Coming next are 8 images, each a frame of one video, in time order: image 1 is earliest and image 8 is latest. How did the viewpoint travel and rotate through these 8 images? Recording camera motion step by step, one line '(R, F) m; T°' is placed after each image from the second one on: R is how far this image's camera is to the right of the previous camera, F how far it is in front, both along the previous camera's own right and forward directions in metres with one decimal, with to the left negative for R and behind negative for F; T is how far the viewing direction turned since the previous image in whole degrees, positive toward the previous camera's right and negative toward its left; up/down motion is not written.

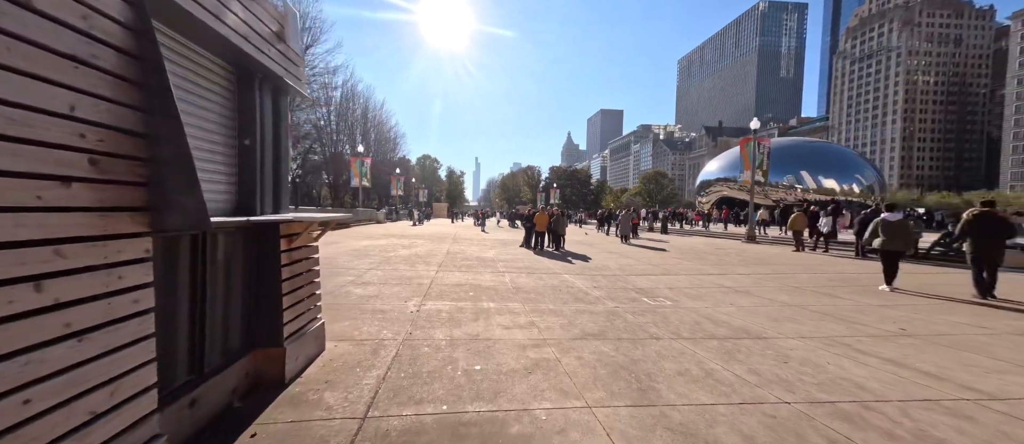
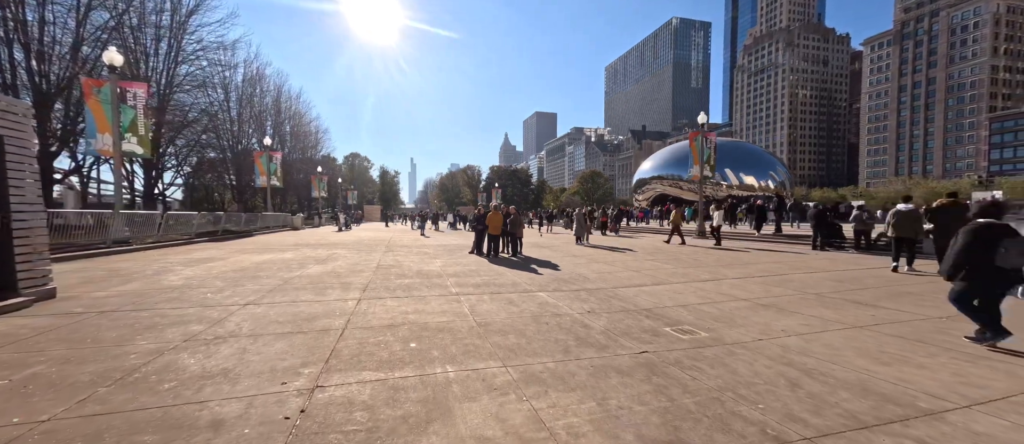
(-0.3, +2.3) m; +9°
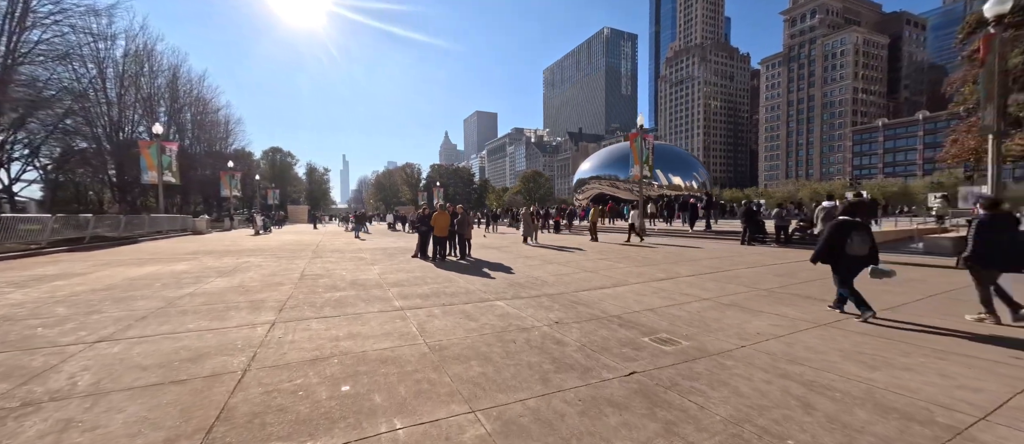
(-0.2, +0.8) m; +9°
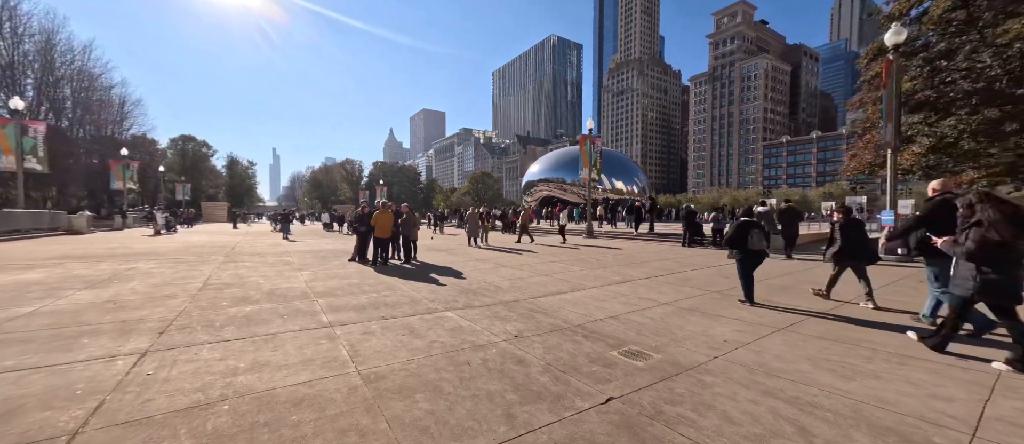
(-0.1, +0.6) m; +8°
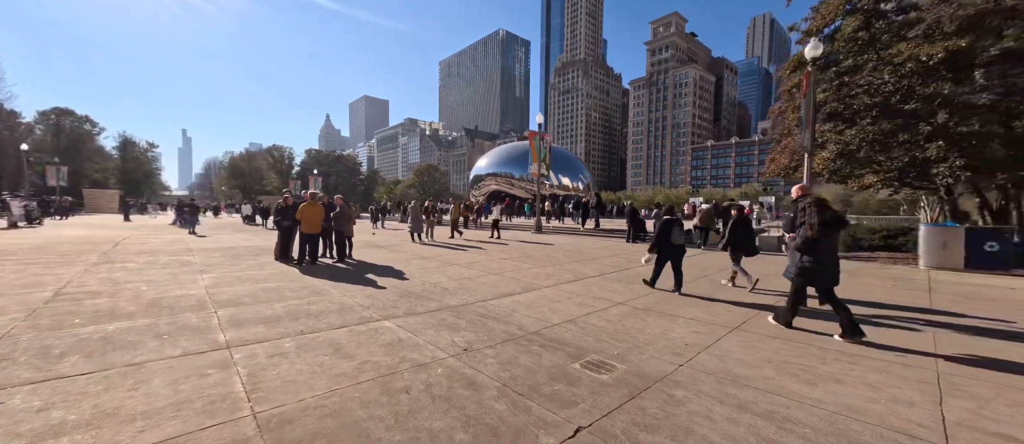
(0.0, +0.5) m; +8°
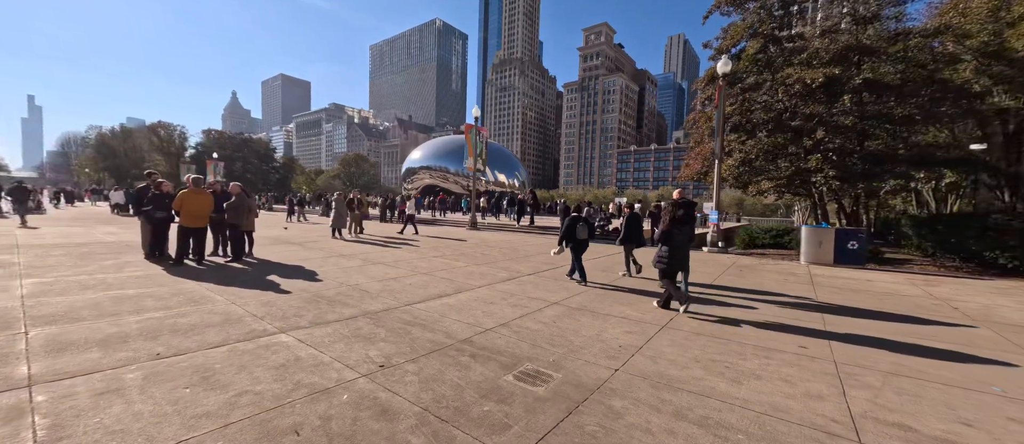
(+0.1, +0.4) m; +10°
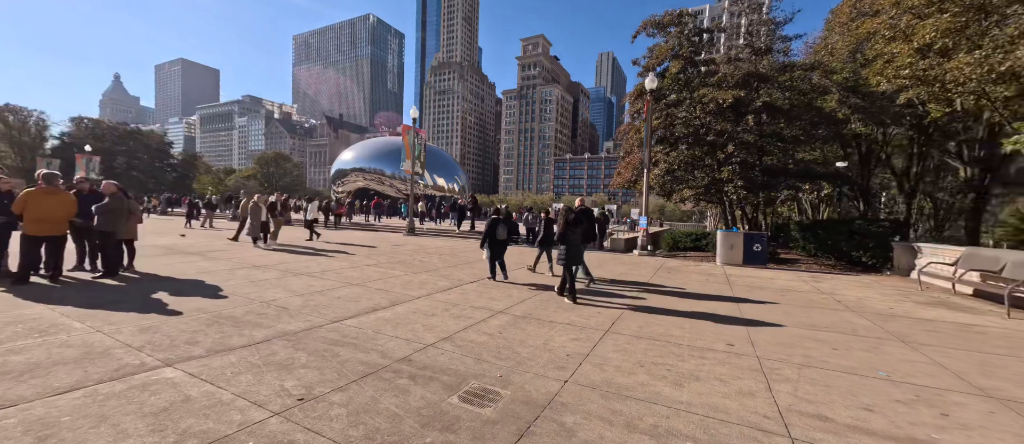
(-0.1, +0.2) m; +10°
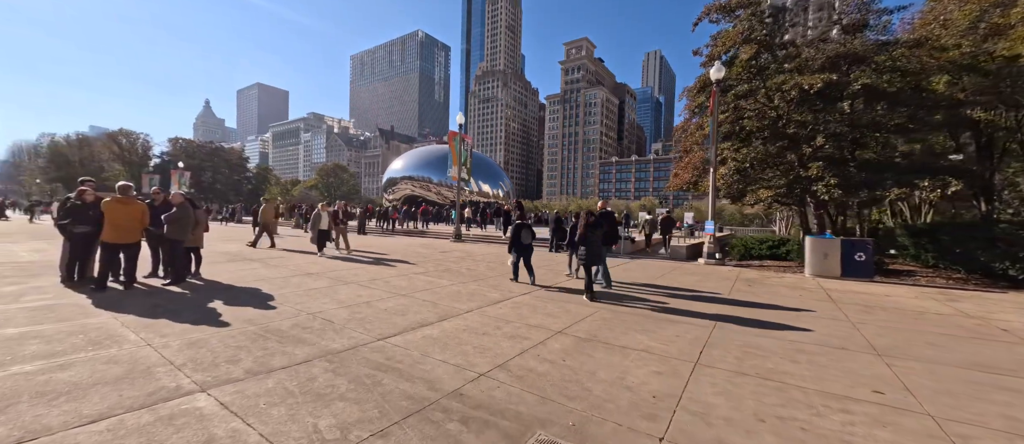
(-0.2, +0.6) m; -7°
